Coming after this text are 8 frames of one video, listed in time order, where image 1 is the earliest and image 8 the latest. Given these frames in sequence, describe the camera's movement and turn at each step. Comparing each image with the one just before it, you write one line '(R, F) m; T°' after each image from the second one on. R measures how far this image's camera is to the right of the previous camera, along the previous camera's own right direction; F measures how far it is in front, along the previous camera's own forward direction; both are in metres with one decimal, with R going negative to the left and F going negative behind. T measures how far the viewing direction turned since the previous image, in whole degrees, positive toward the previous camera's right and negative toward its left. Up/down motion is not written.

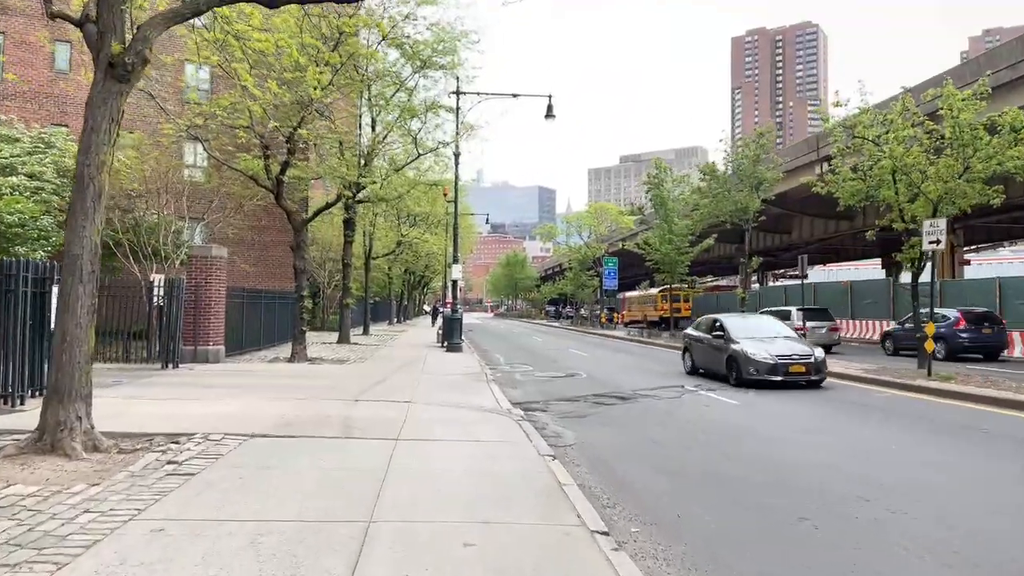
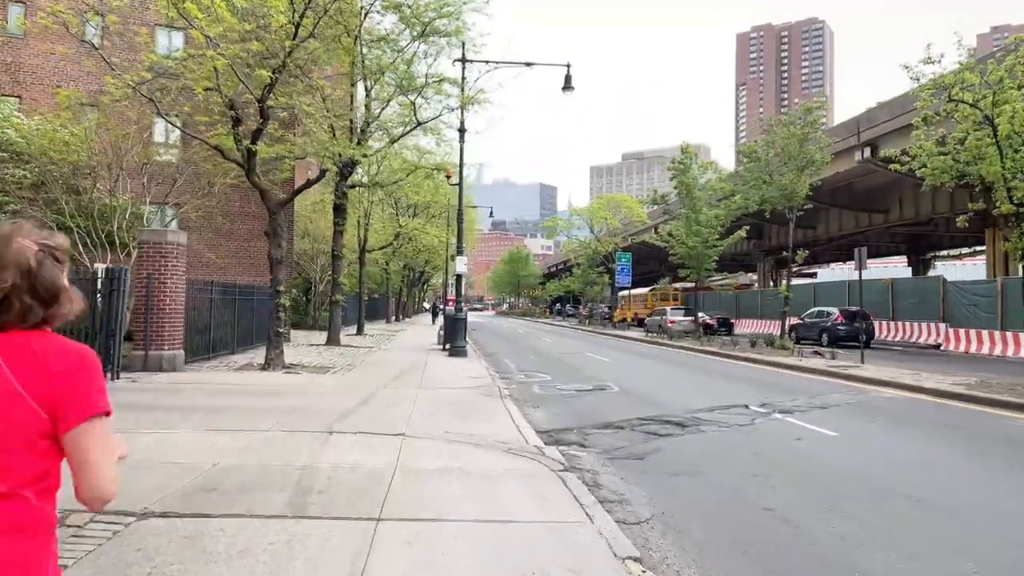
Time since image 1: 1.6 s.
(-0.4, +3.0) m; 0°
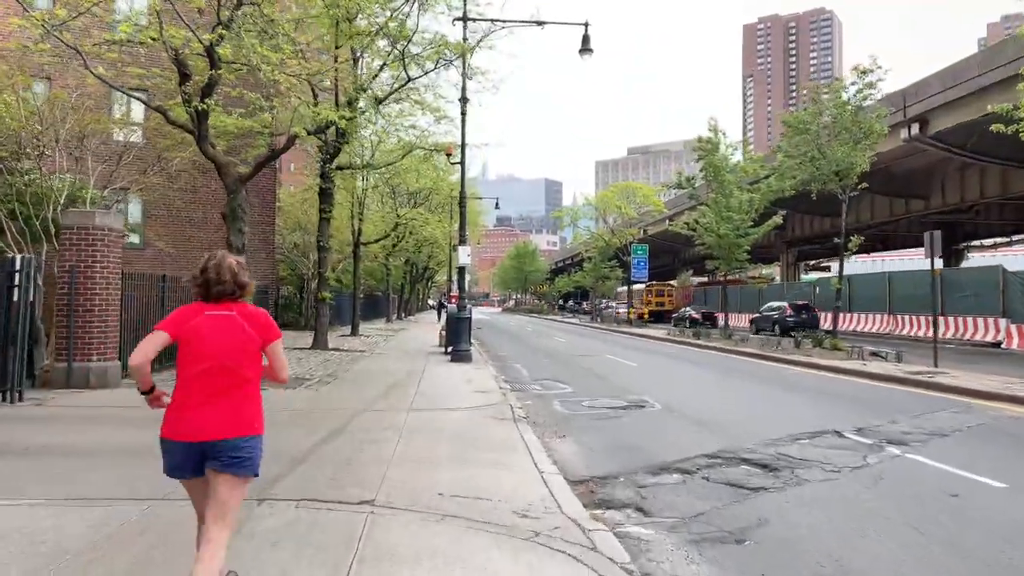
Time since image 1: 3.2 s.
(-0.1, +2.9) m; 0°
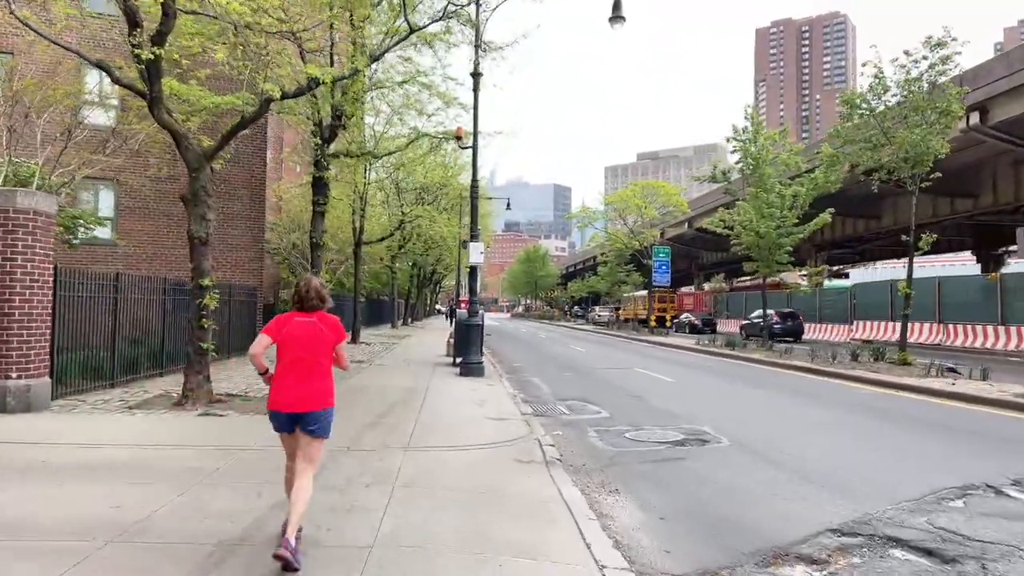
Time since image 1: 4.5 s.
(-0.2, +2.4) m; -1°
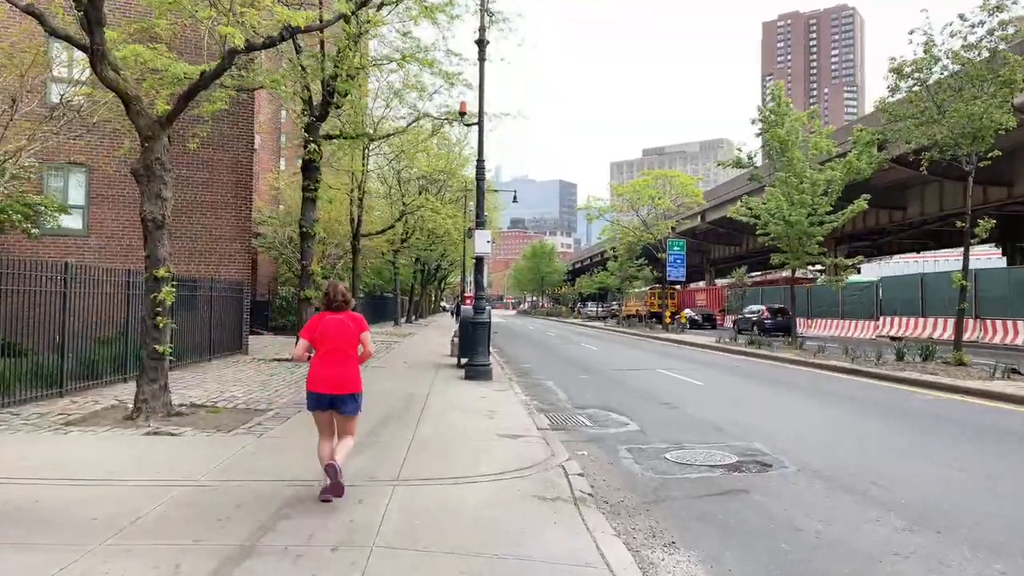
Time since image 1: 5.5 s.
(-0.1, +1.7) m; 0°
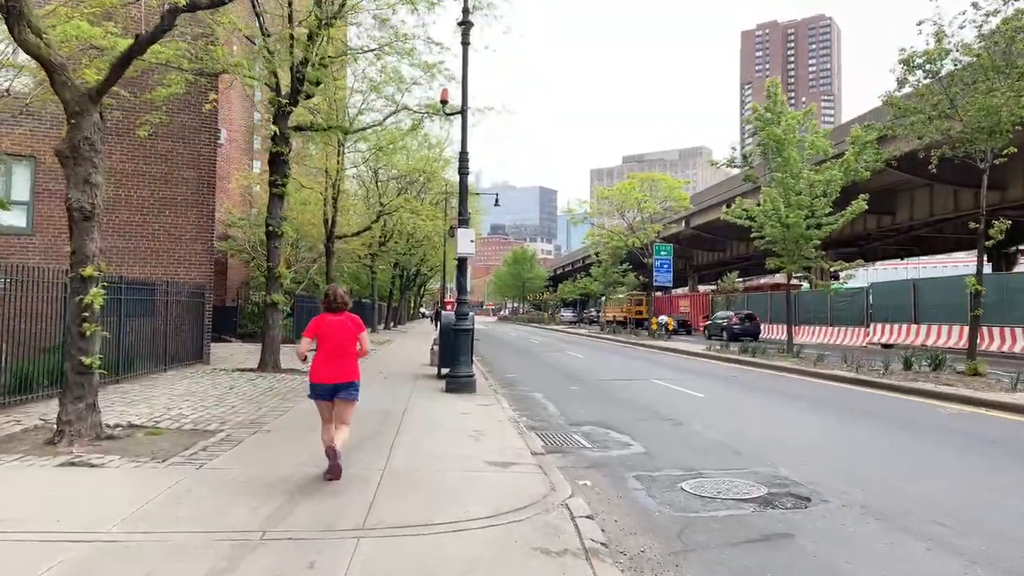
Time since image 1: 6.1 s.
(-0.1, +1.2) m; +2°
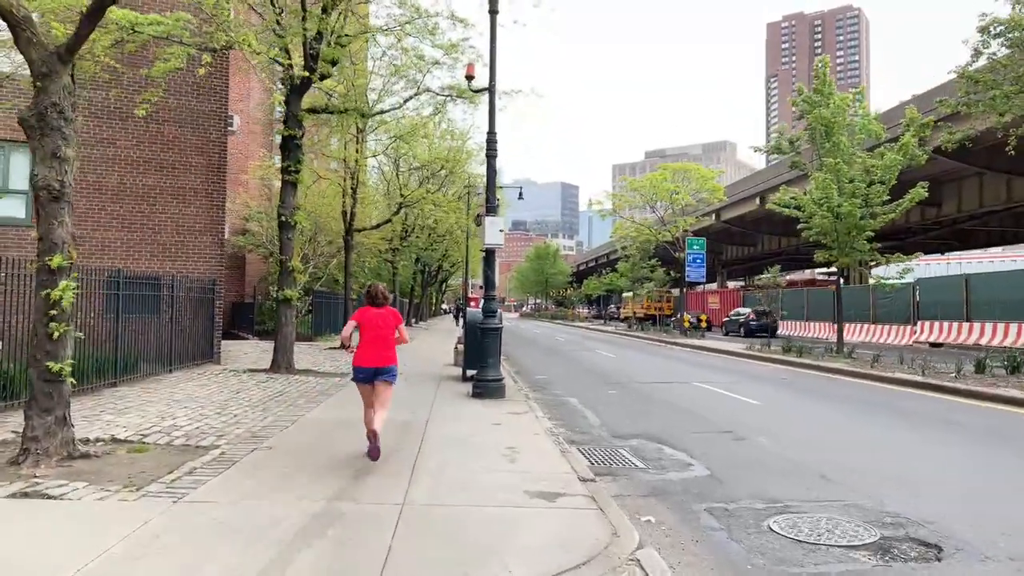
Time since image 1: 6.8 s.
(-0.2, +1.2) m; -2°
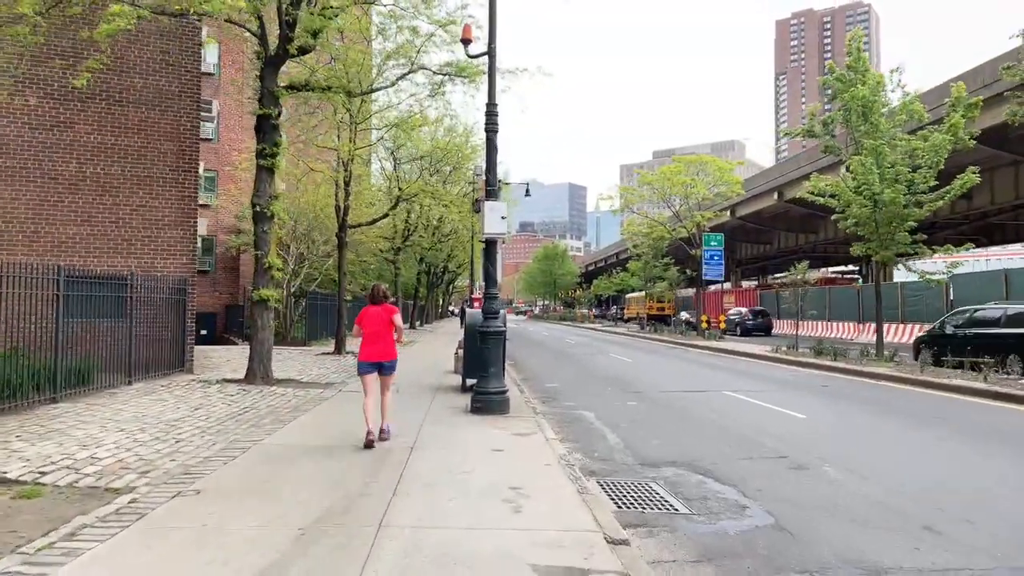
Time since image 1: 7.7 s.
(0.0, +1.7) m; -1°
